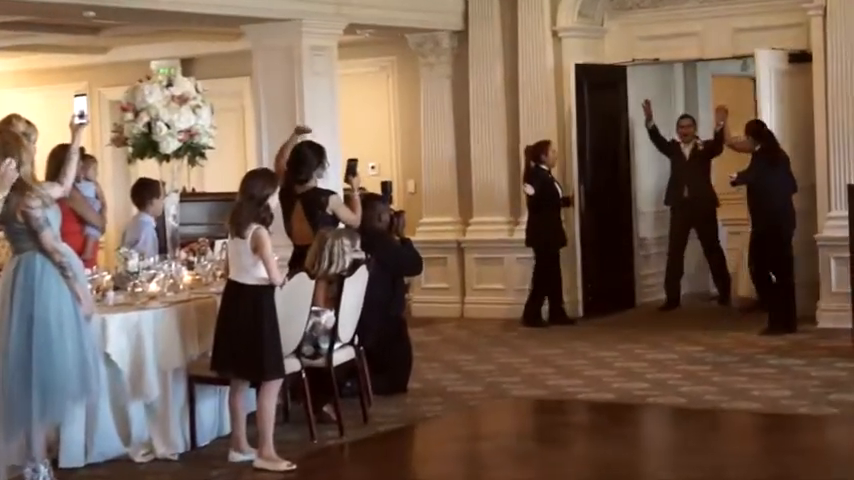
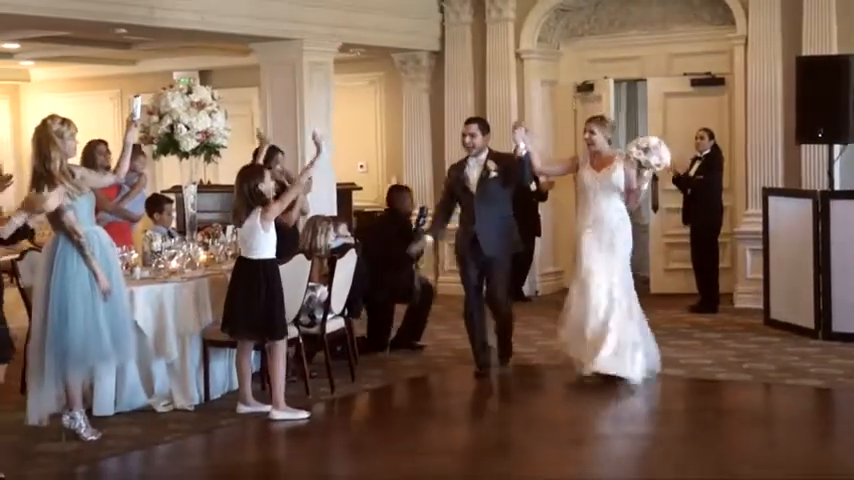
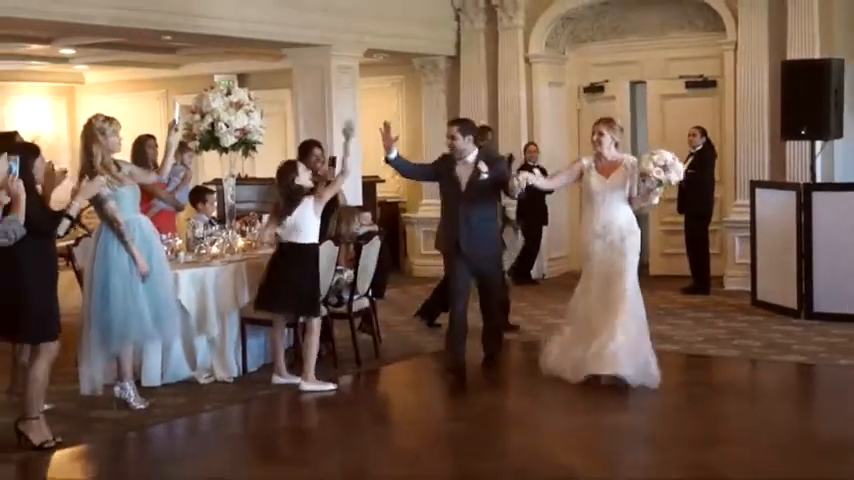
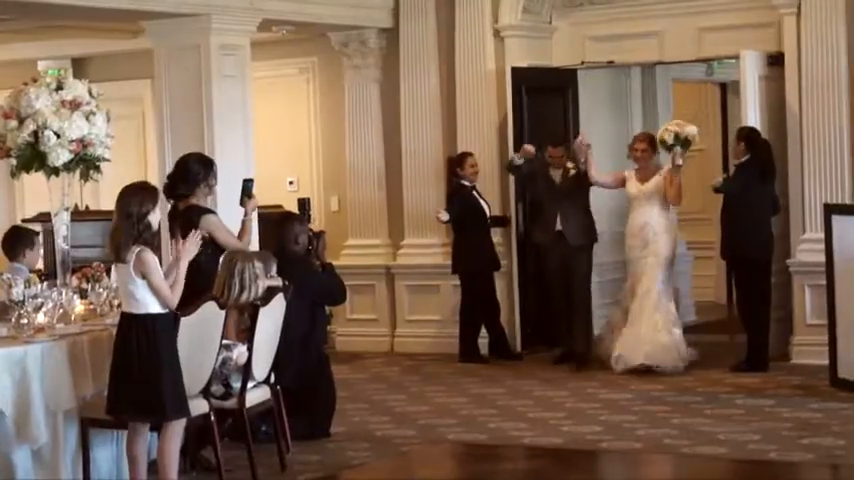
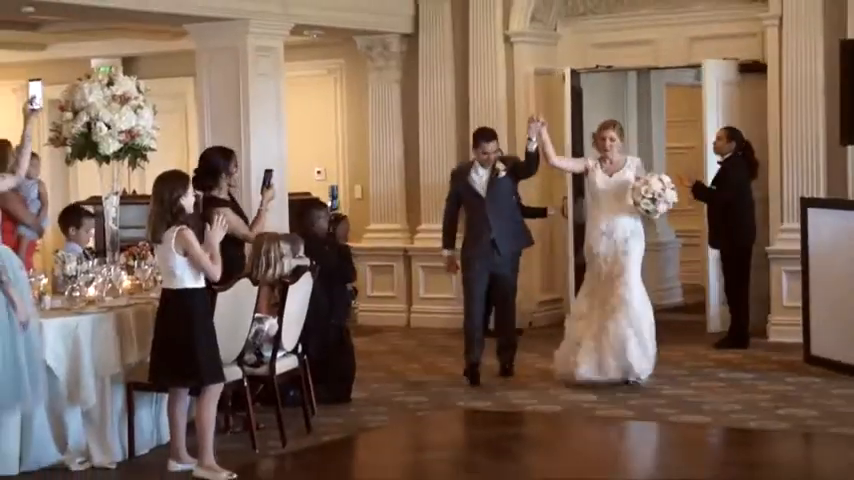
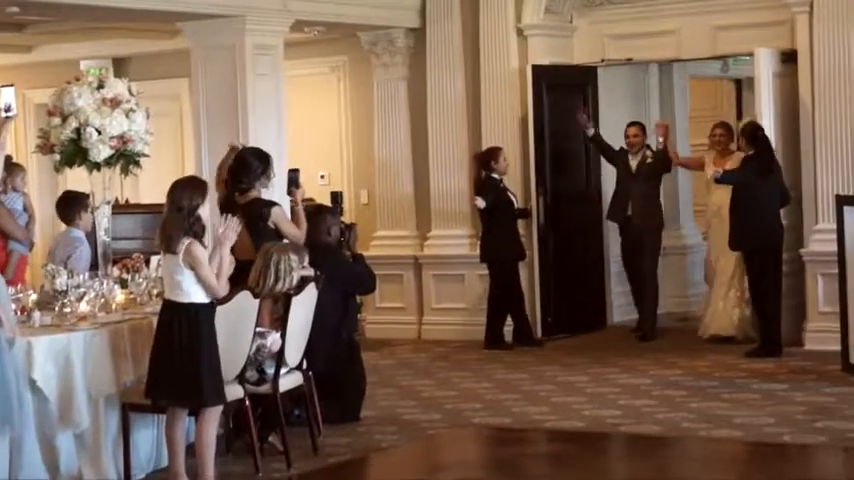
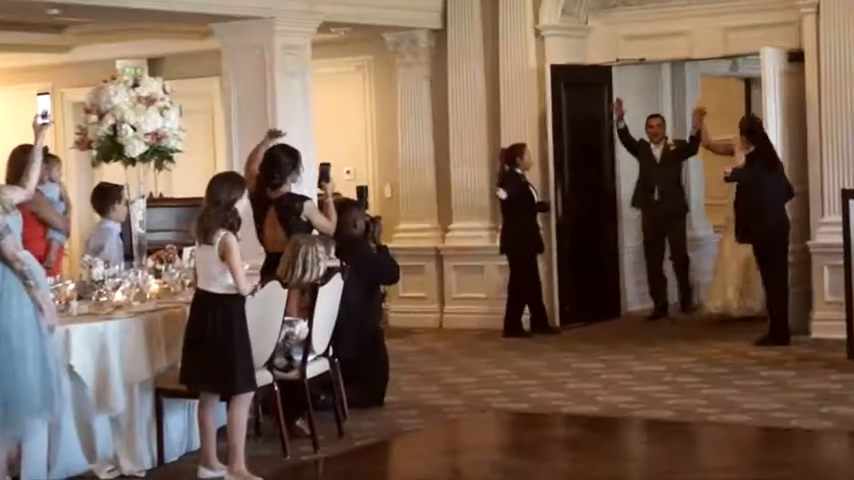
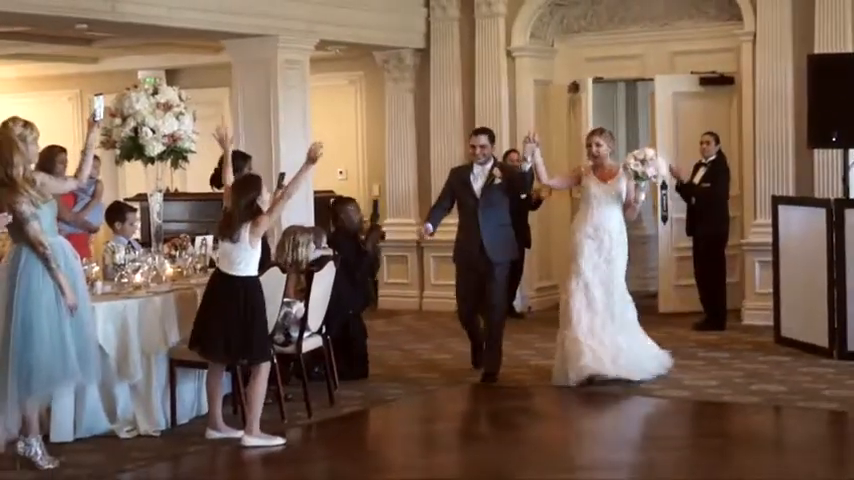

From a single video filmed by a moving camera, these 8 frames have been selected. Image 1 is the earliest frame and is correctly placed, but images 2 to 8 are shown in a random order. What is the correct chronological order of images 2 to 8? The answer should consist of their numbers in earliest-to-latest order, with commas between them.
7, 6, 4, 5, 8, 2, 3
